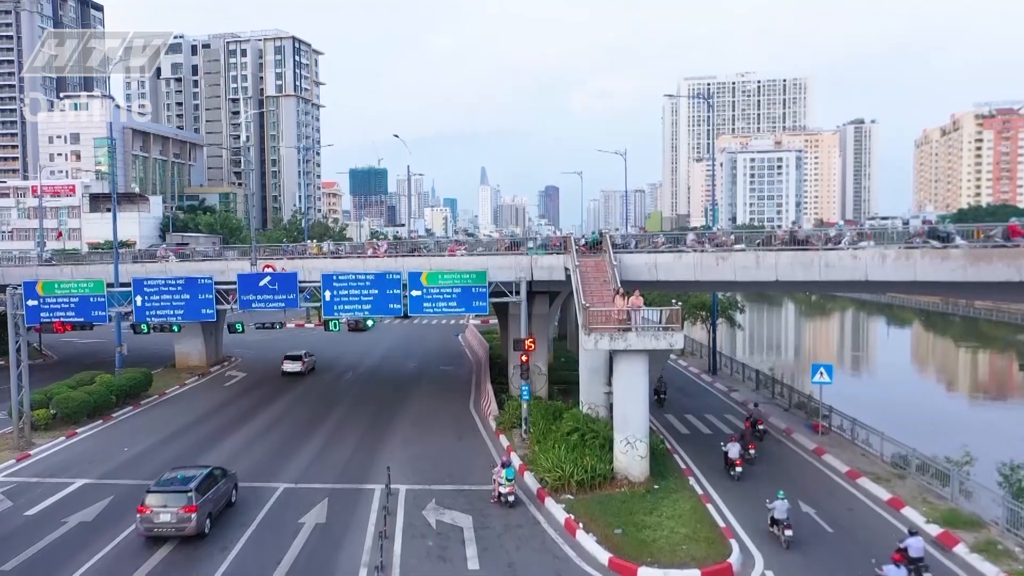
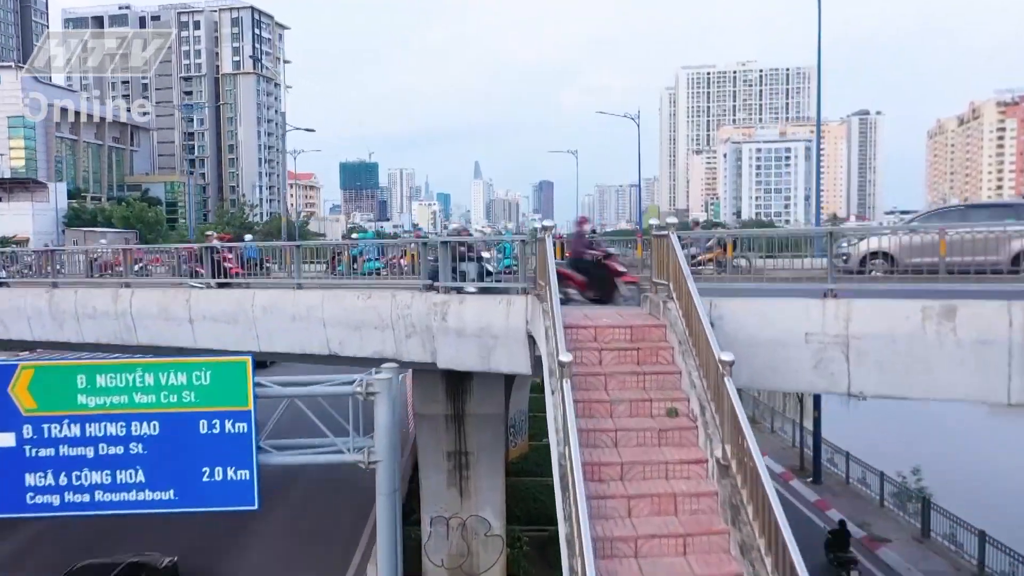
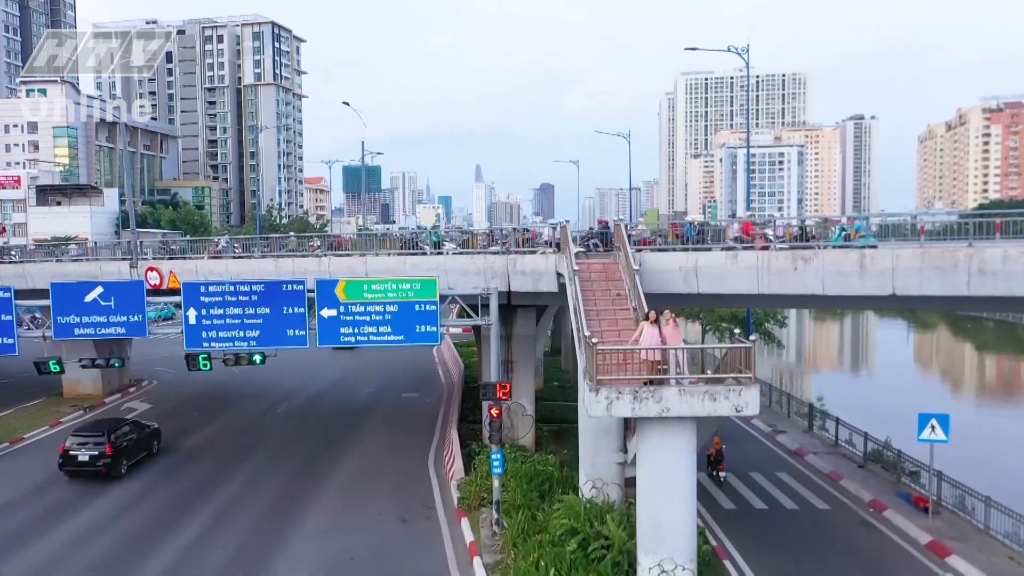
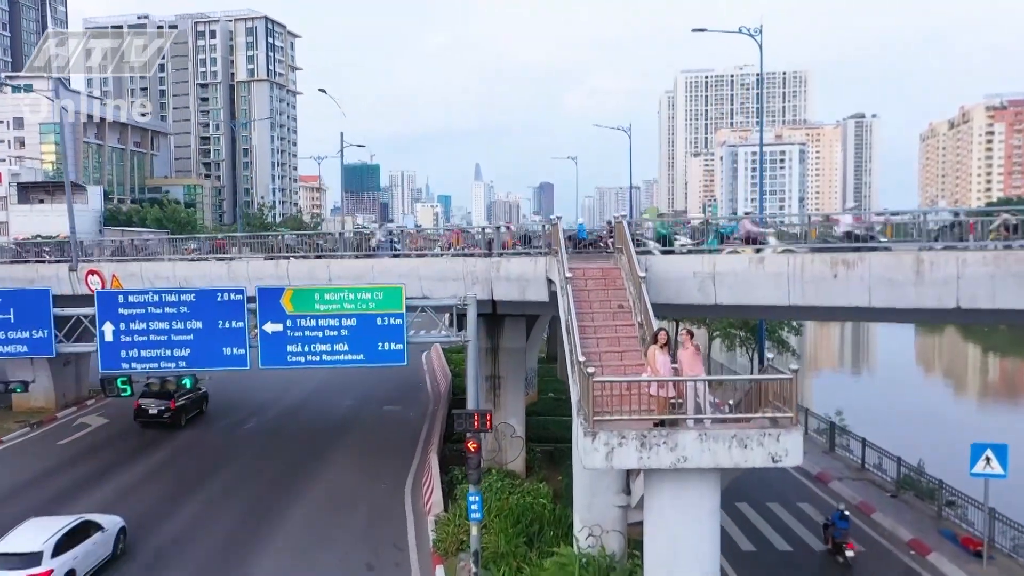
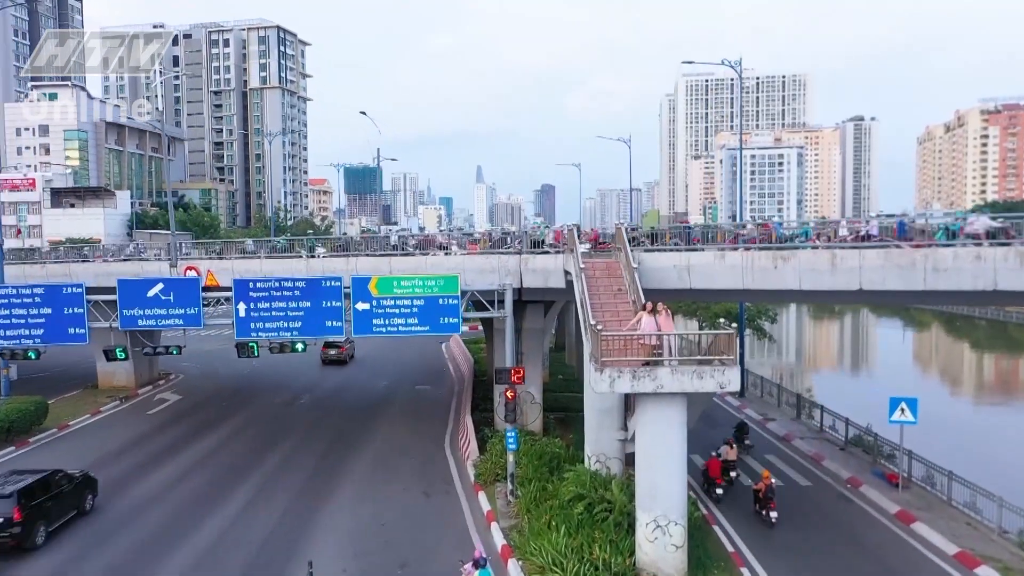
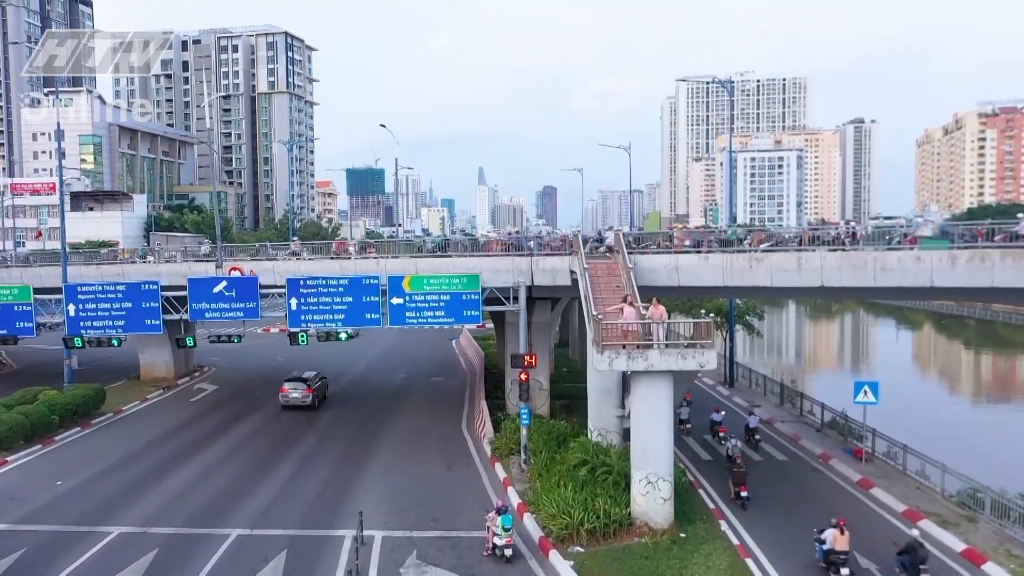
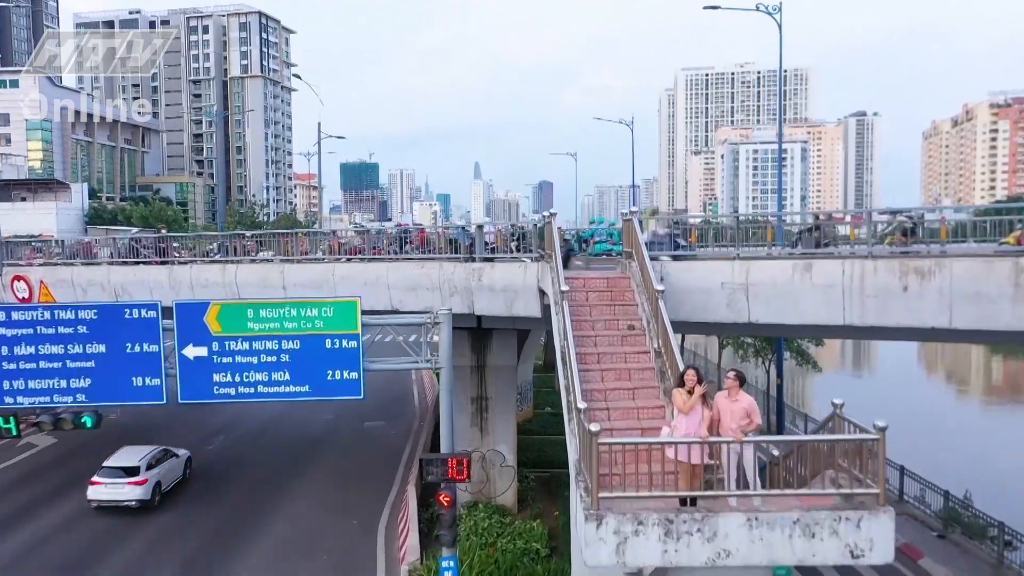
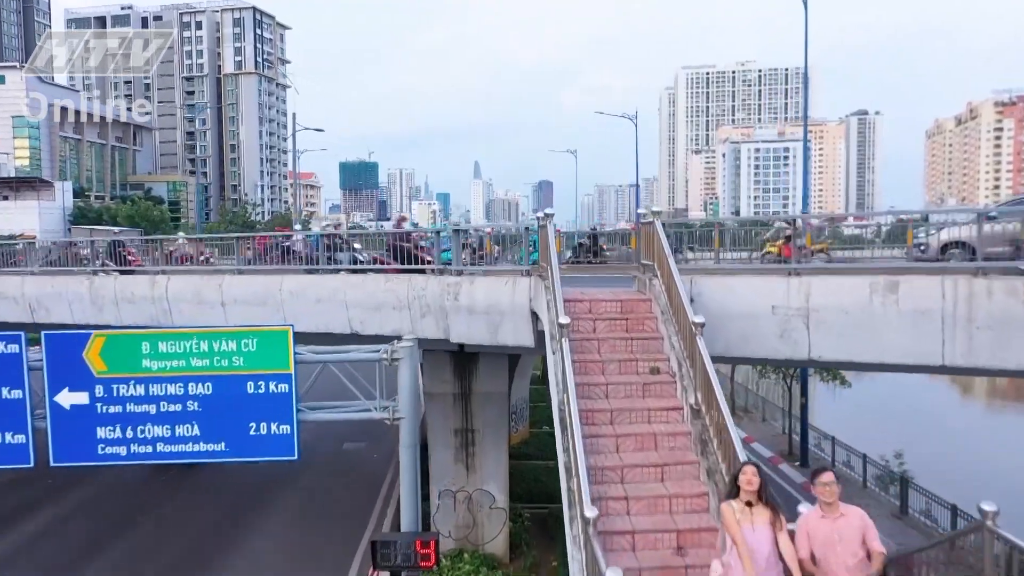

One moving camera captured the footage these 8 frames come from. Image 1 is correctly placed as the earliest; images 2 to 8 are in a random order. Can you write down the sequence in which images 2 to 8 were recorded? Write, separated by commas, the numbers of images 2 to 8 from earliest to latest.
6, 5, 3, 4, 7, 8, 2
